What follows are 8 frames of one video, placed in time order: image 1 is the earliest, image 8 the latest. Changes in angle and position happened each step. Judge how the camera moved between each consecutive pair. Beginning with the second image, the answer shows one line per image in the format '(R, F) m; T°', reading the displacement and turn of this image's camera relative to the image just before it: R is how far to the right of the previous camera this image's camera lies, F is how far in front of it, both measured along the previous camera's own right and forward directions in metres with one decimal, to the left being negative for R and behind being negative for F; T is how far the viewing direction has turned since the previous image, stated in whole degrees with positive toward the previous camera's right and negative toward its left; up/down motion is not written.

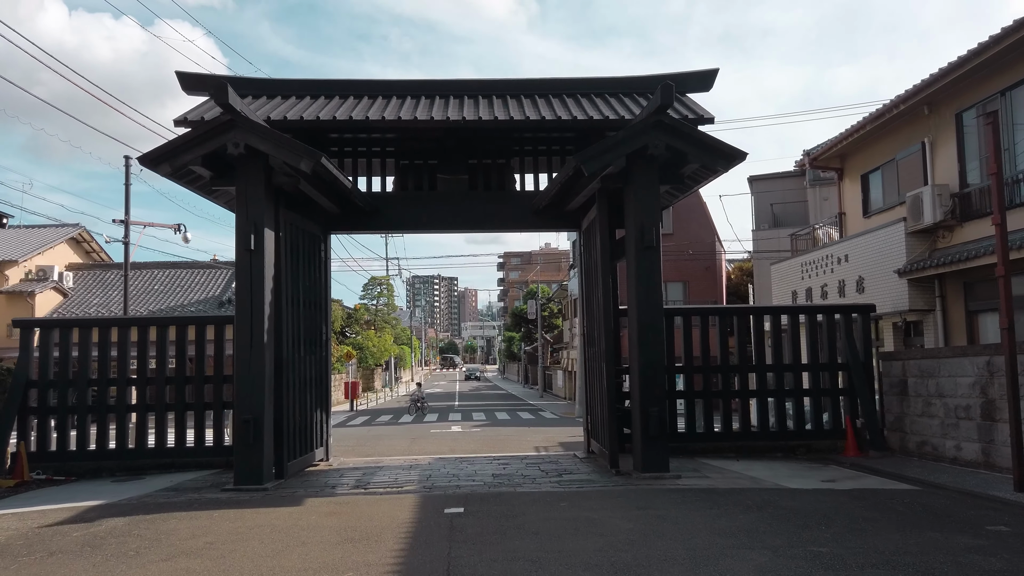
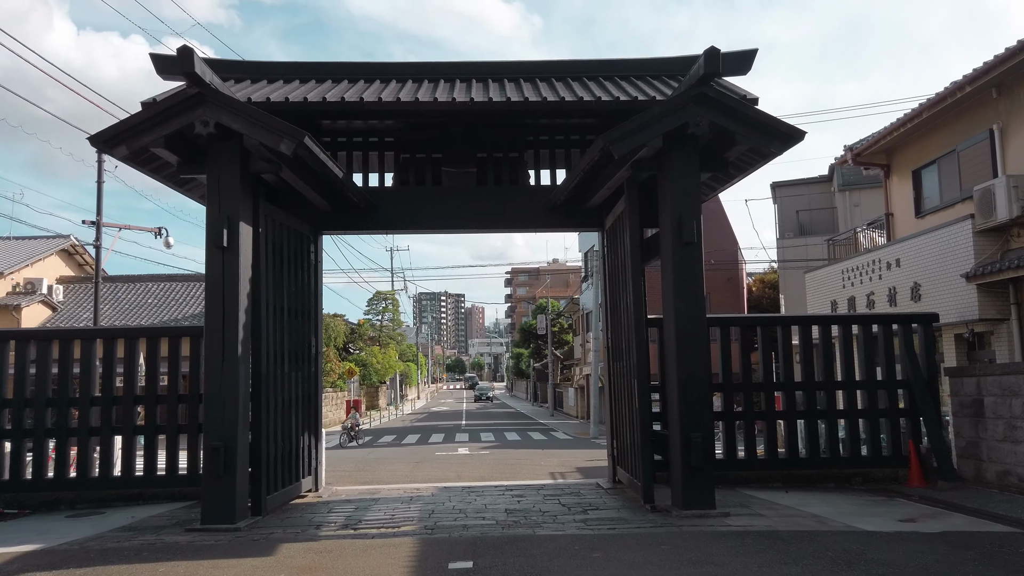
(-0.1, +1.1) m; -1°
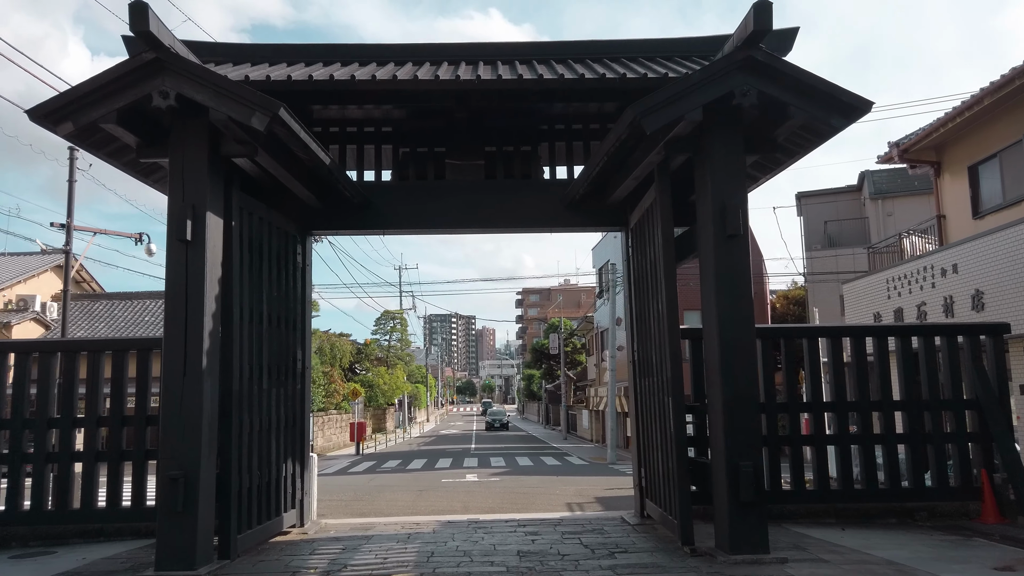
(0.0, +1.0) m; -1°
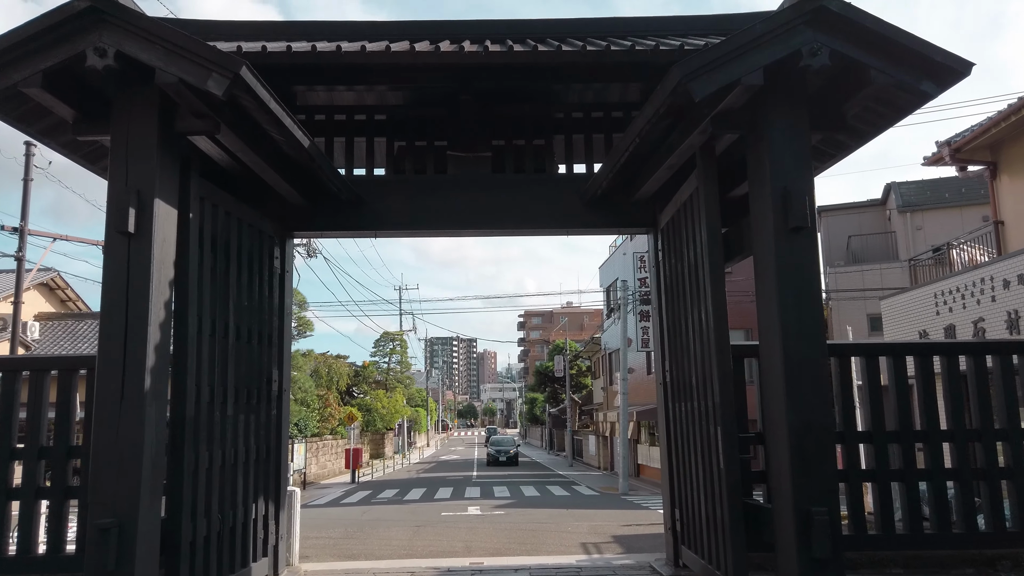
(-0.1, +1.0) m; 0°
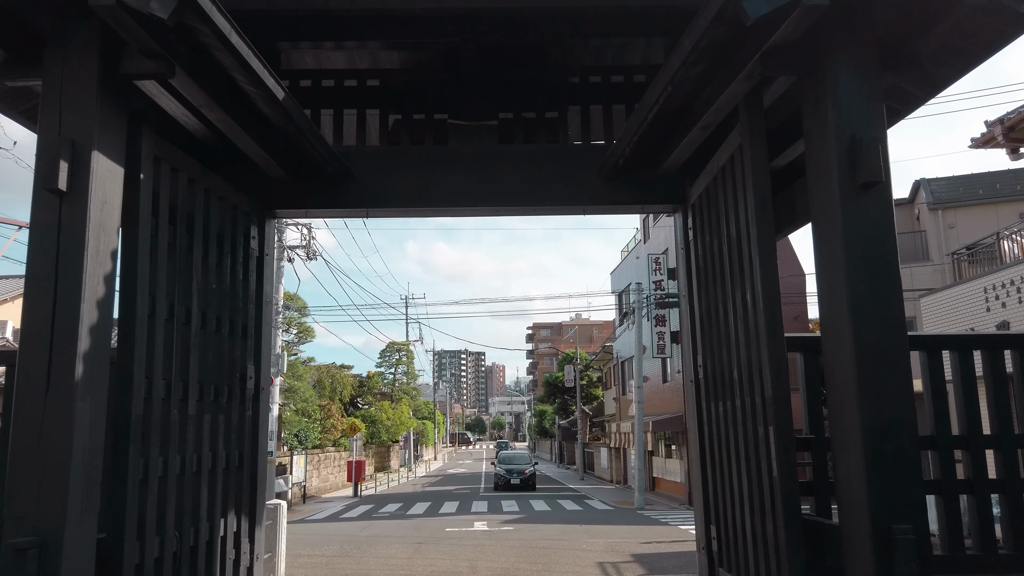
(0.0, +0.8) m; -1°
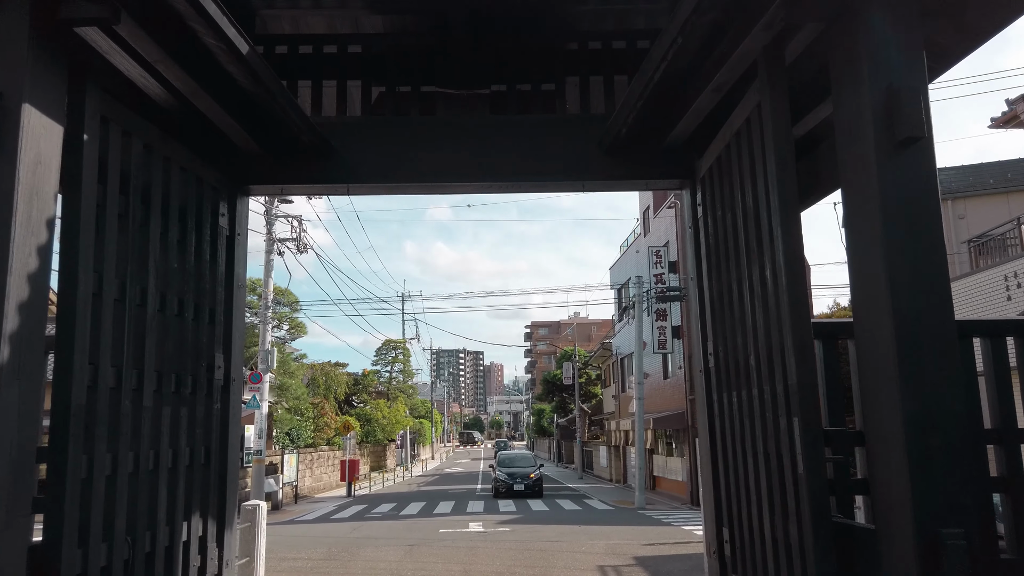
(0.0, +0.5) m; 0°
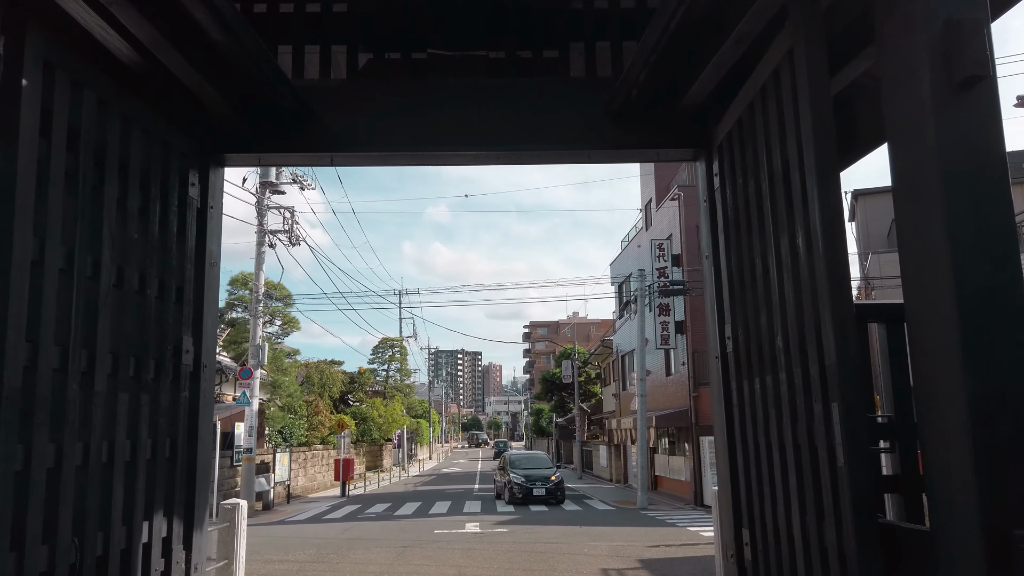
(0.0, +0.5) m; 0°
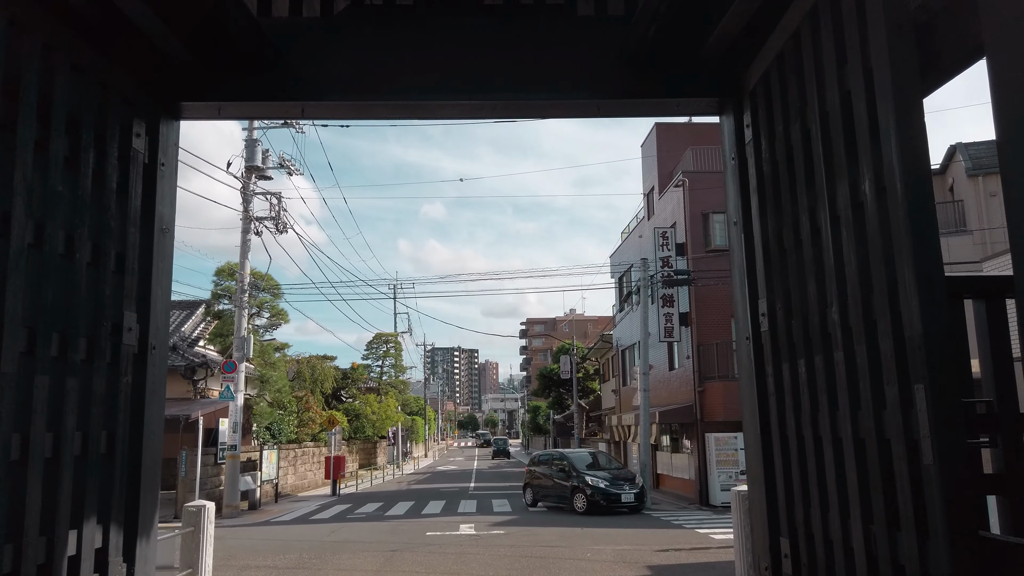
(0.0, +0.7) m; 0°
